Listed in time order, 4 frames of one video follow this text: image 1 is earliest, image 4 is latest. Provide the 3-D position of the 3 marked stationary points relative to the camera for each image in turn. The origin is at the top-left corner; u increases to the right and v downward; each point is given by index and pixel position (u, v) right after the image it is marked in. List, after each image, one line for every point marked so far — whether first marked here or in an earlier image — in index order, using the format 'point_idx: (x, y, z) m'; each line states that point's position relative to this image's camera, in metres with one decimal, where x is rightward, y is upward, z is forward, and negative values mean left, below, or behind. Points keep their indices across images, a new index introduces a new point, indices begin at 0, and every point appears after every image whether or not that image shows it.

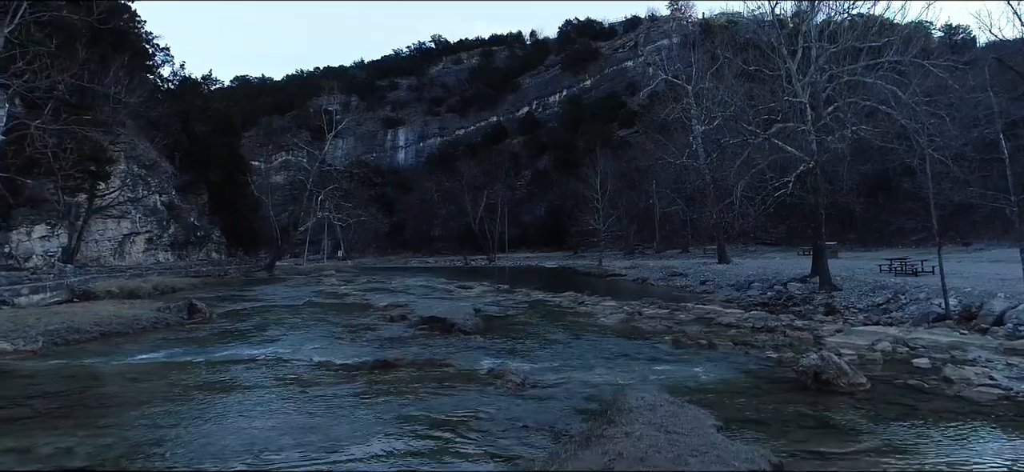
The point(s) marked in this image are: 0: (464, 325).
0: (-0.8, -1.6, +11.7) m
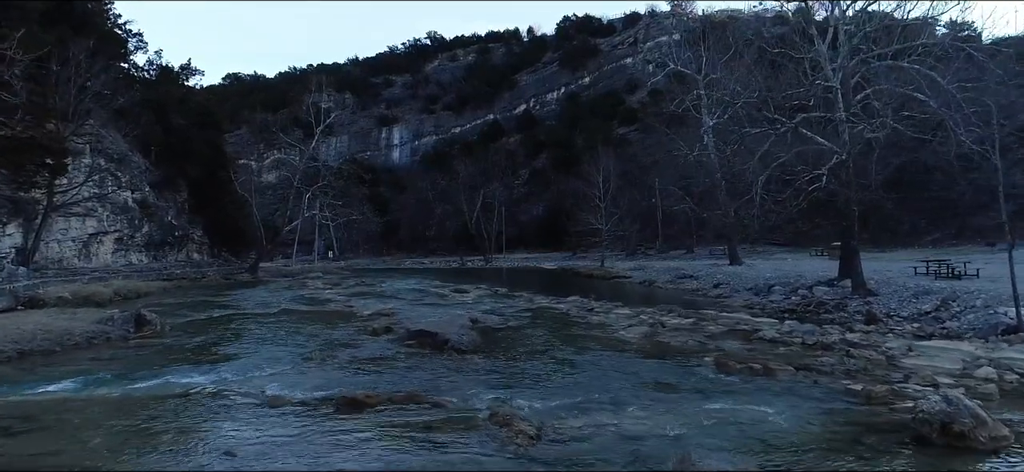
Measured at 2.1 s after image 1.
0: (-0.8, -1.6, +9.7) m
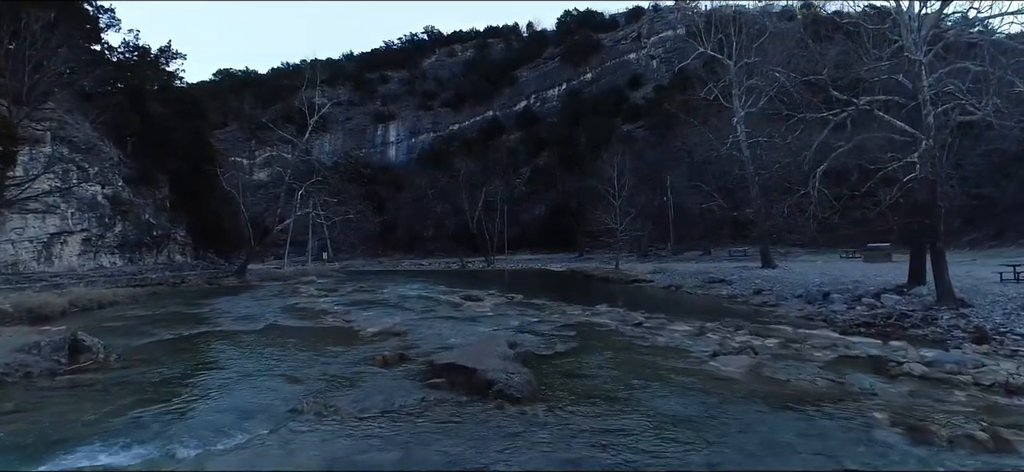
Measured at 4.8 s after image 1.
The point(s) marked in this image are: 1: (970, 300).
0: (0.0, -1.6, +7.0) m
1: (+10.9, -1.6, +15.4) m
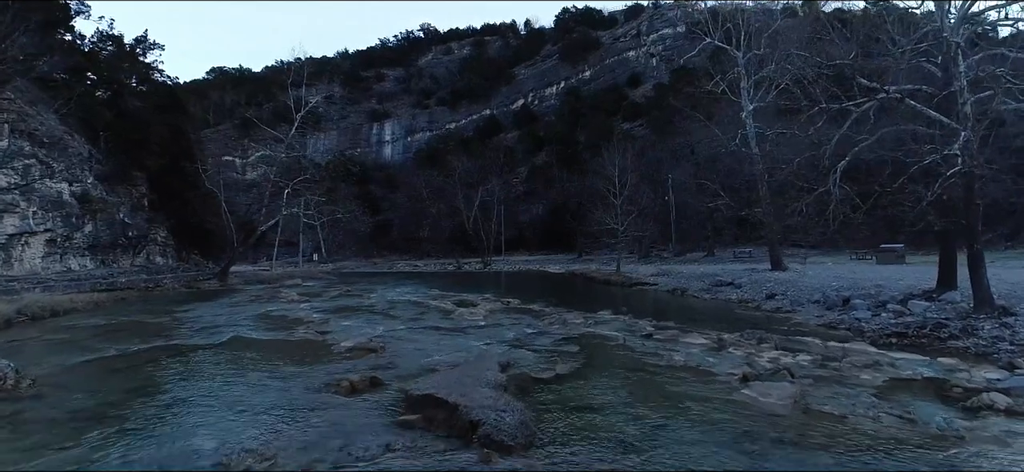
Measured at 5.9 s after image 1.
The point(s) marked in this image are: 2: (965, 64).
0: (-0.1, -1.6, +5.5) m
1: (+10.8, -1.6, +13.9) m
2: (+10.4, +4.0, +14.9) m
